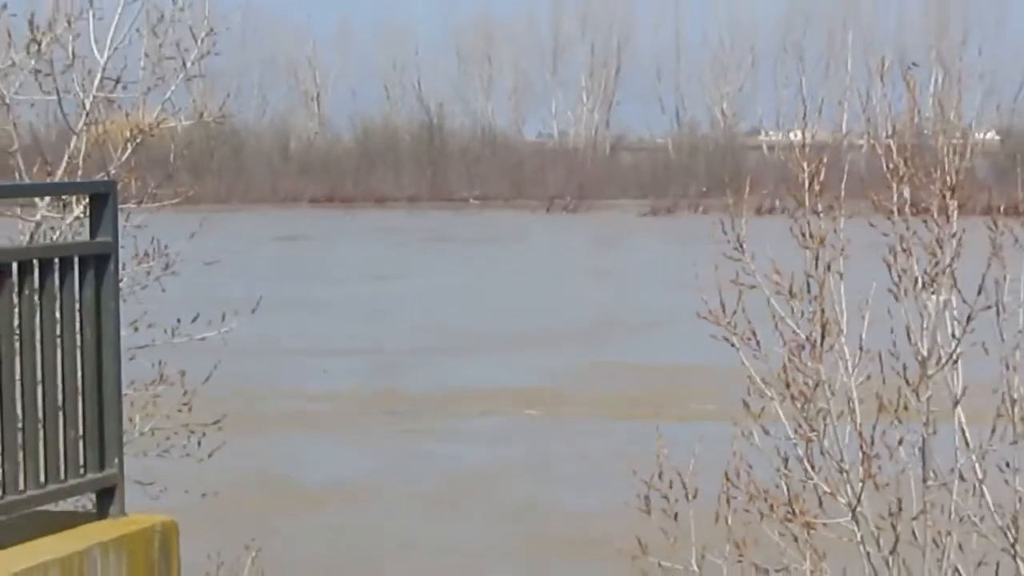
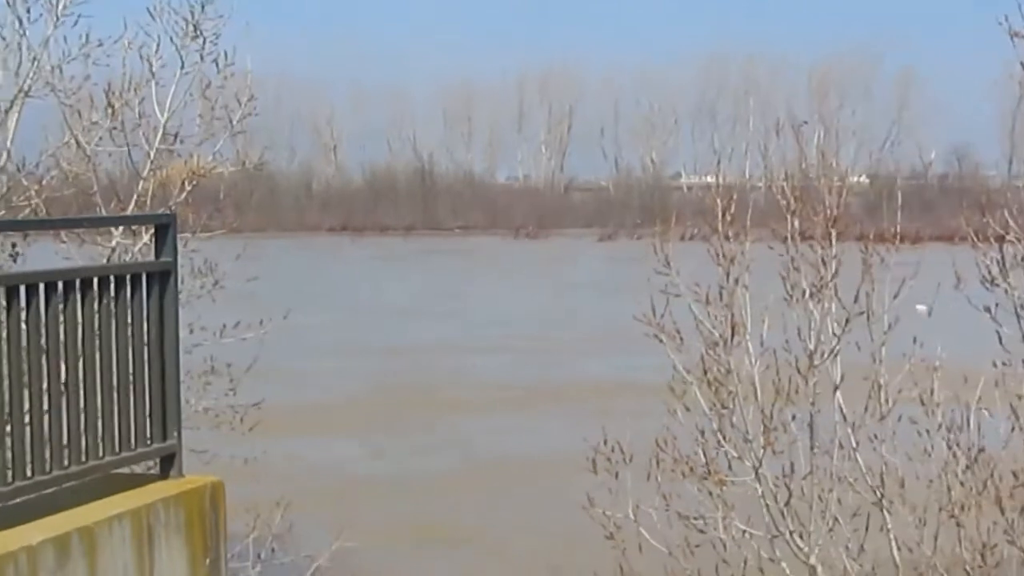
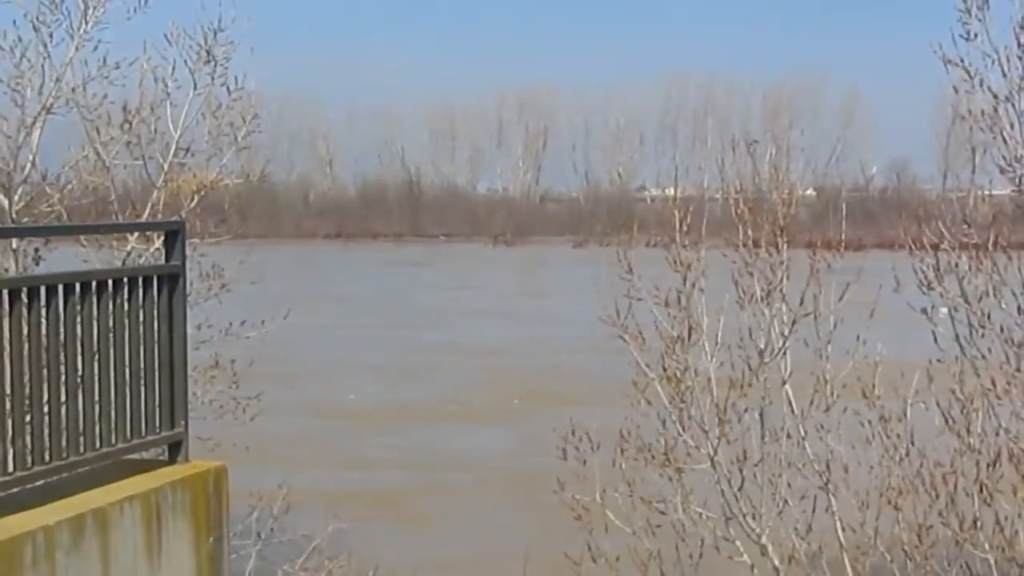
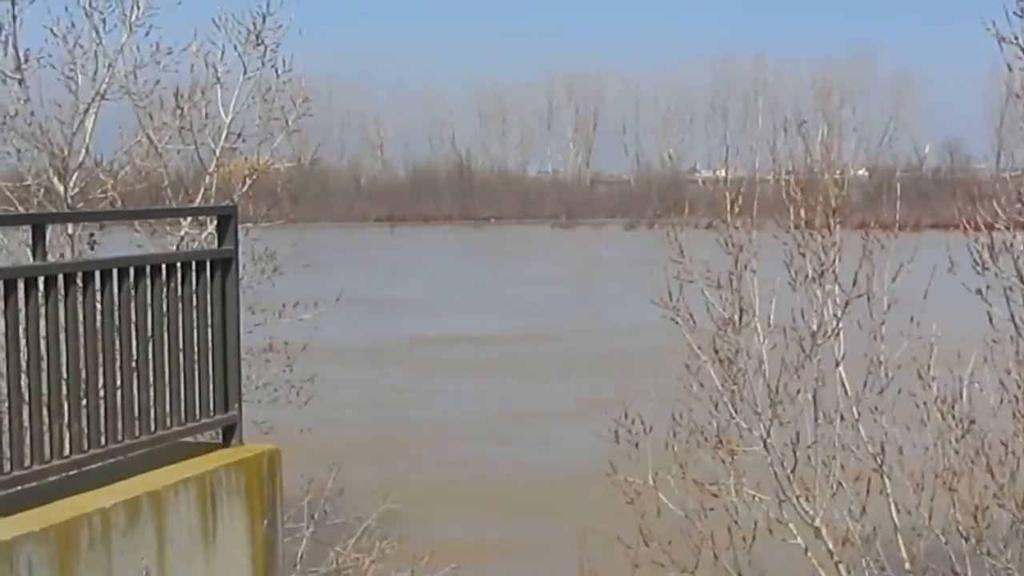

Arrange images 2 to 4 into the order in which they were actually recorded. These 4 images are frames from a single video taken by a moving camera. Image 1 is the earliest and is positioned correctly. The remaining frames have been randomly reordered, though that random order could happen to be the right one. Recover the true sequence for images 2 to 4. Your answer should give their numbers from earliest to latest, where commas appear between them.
2, 3, 4
